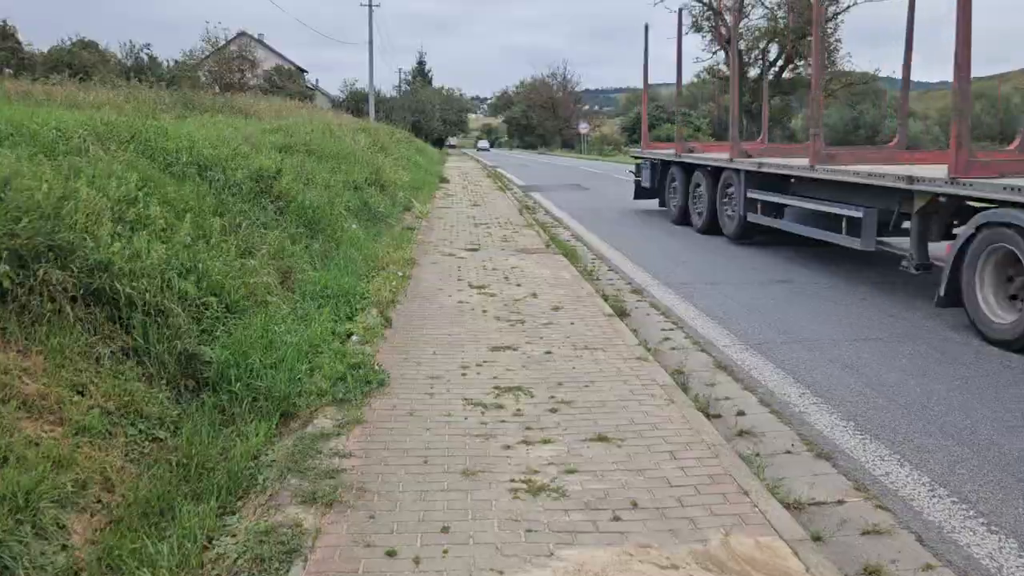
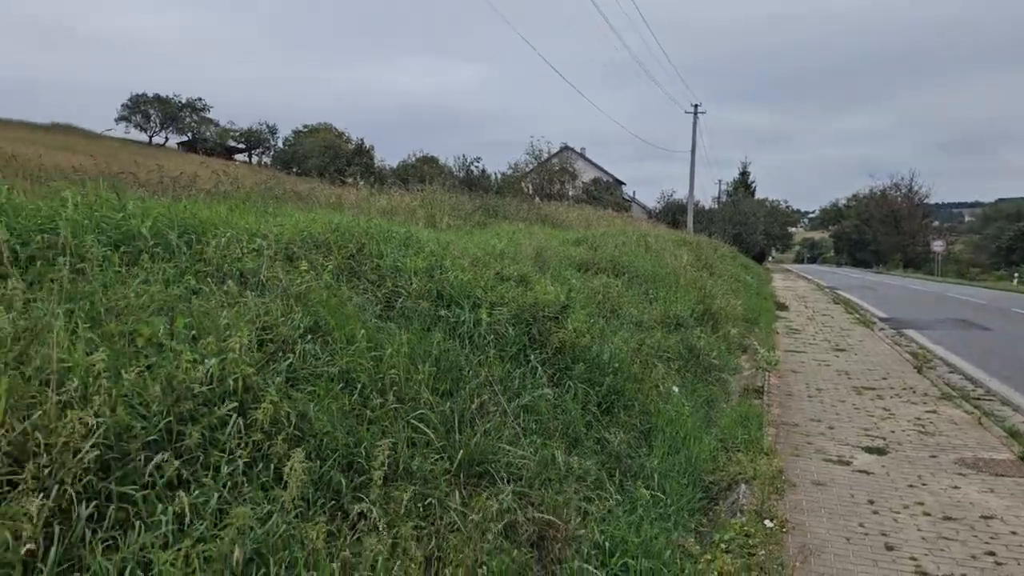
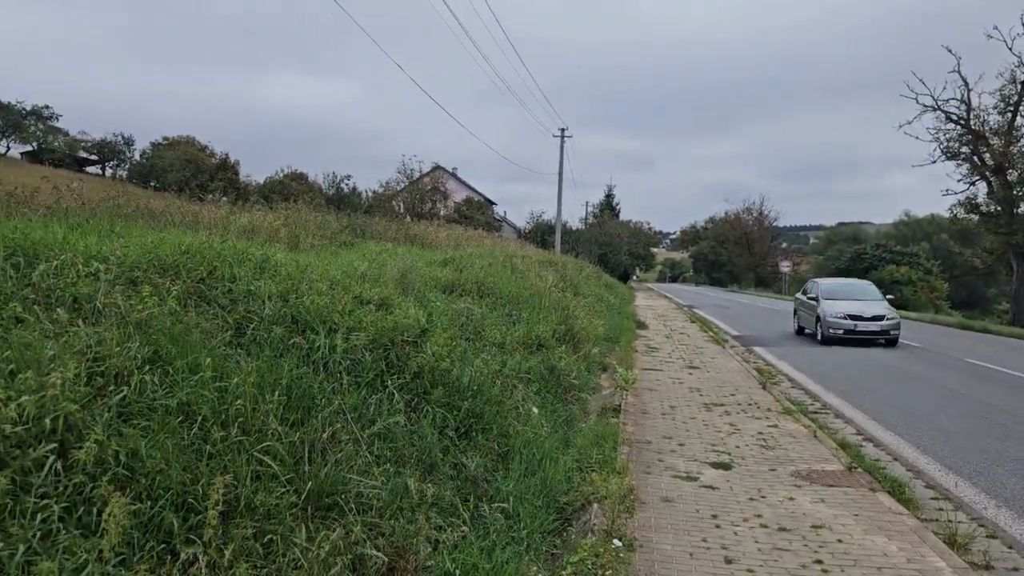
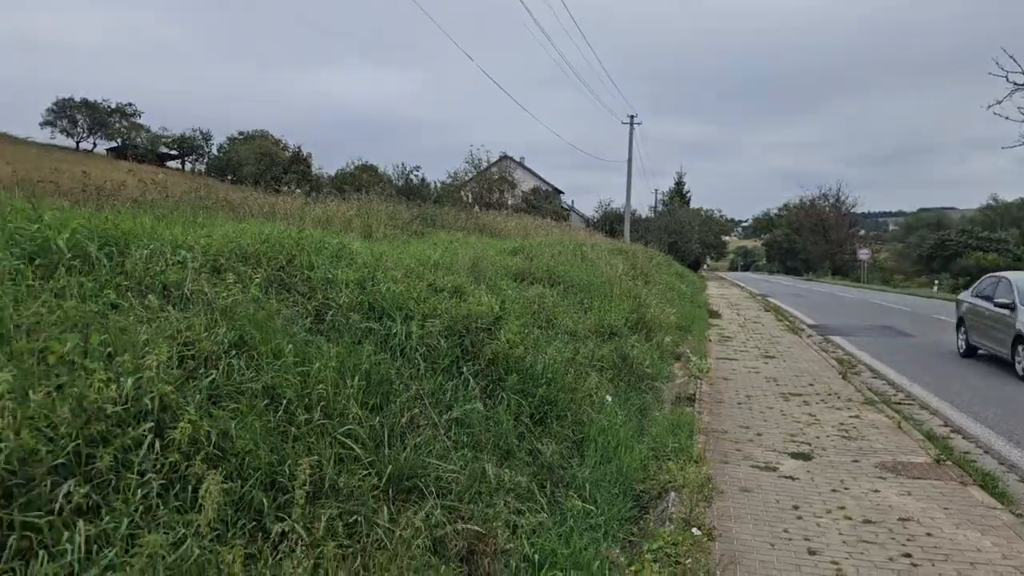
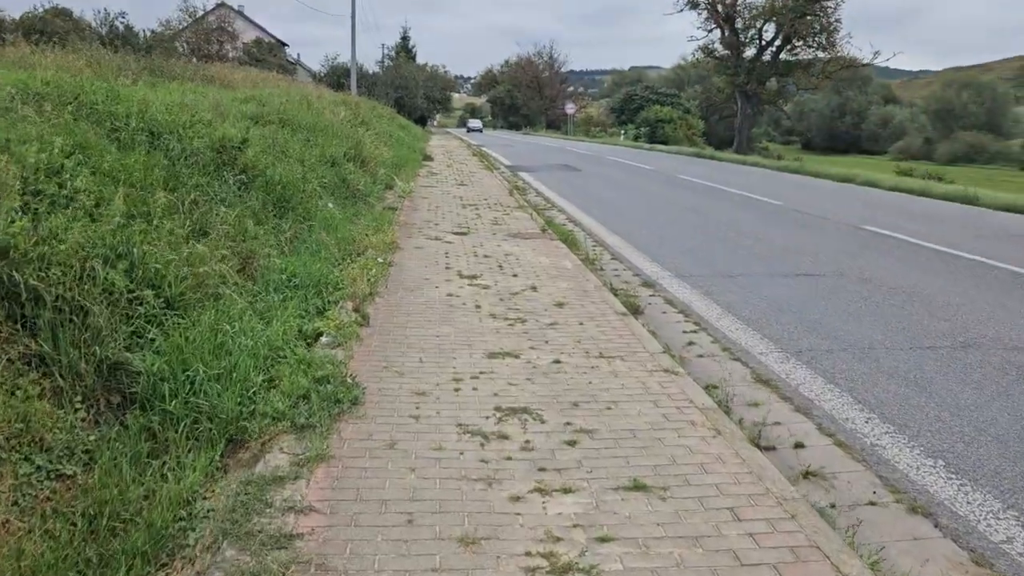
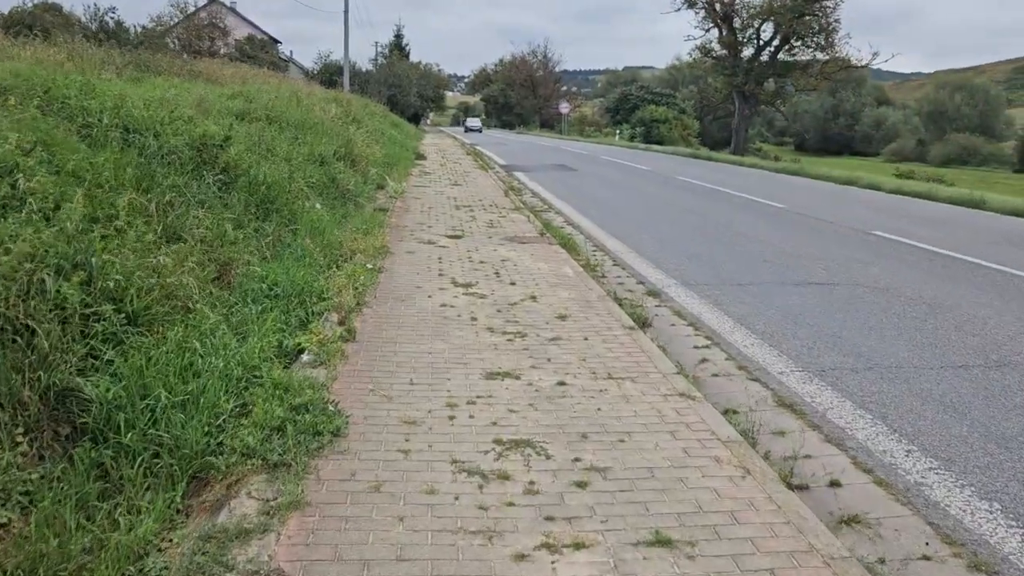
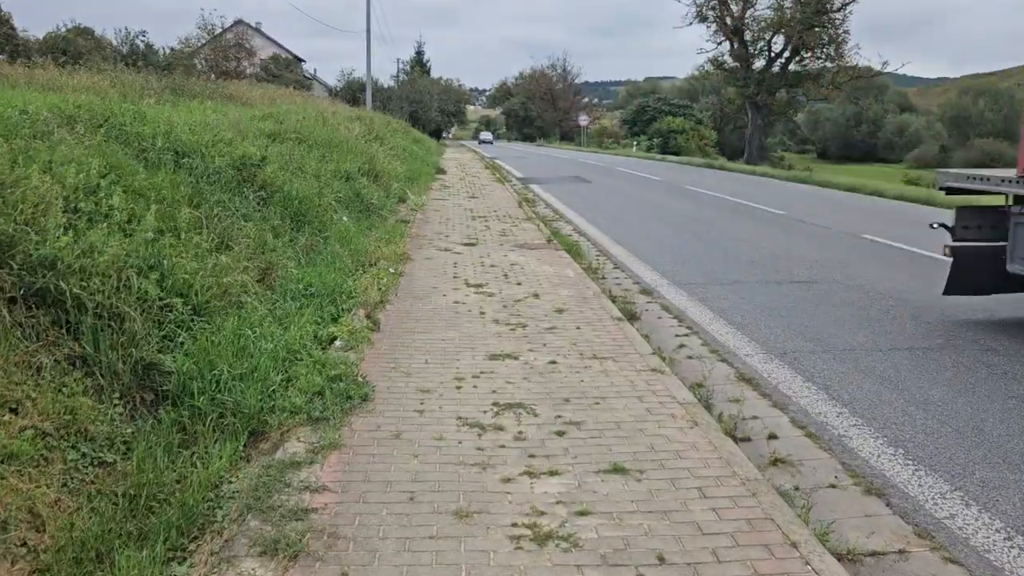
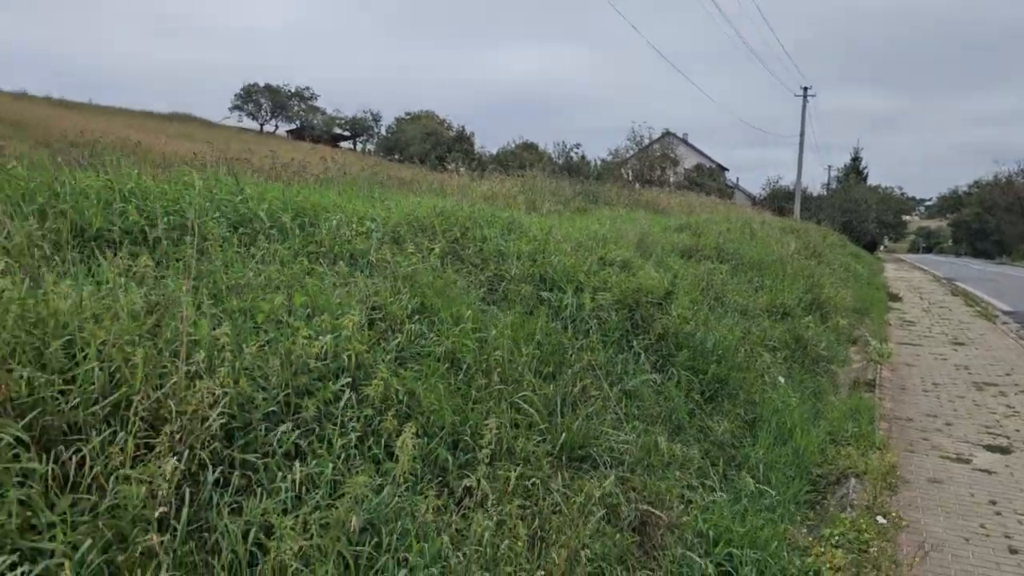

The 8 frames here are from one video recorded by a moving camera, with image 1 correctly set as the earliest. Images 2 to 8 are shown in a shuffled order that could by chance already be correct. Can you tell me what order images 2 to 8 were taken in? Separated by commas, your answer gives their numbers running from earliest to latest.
7, 5, 6, 3, 4, 2, 8
